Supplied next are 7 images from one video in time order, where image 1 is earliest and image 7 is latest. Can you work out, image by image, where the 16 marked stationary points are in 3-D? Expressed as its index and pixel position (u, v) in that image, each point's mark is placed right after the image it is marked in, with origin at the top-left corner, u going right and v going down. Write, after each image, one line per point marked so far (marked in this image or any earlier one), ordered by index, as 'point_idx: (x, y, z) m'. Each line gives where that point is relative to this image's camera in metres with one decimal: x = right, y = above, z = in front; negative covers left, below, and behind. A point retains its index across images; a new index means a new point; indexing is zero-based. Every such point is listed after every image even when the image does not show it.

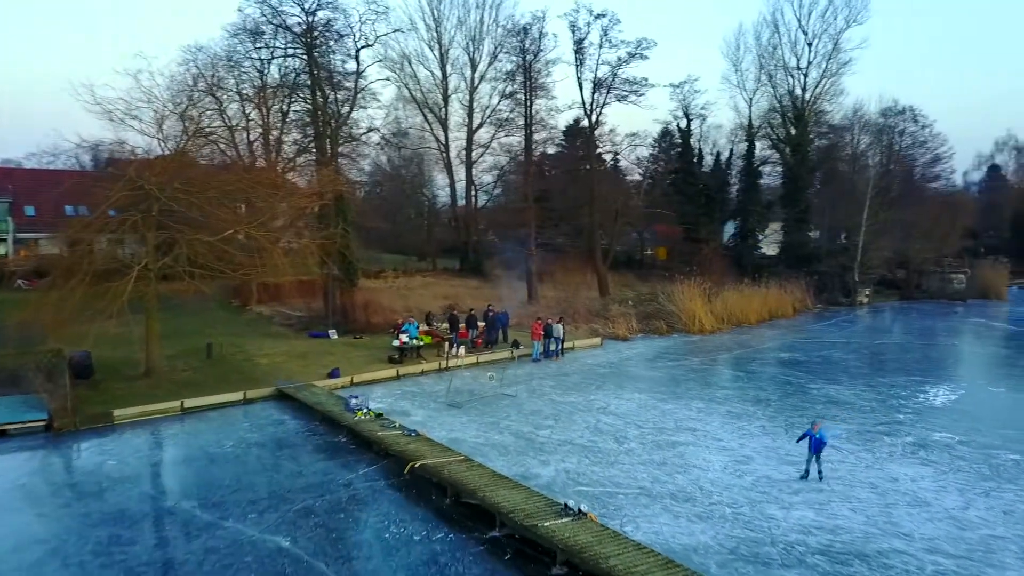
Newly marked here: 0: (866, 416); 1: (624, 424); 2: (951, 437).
0: (+6.3, -2.3, +14.4) m
1: (+1.9, -2.3, +13.6) m
2: (+7.1, -2.4, +12.9) m
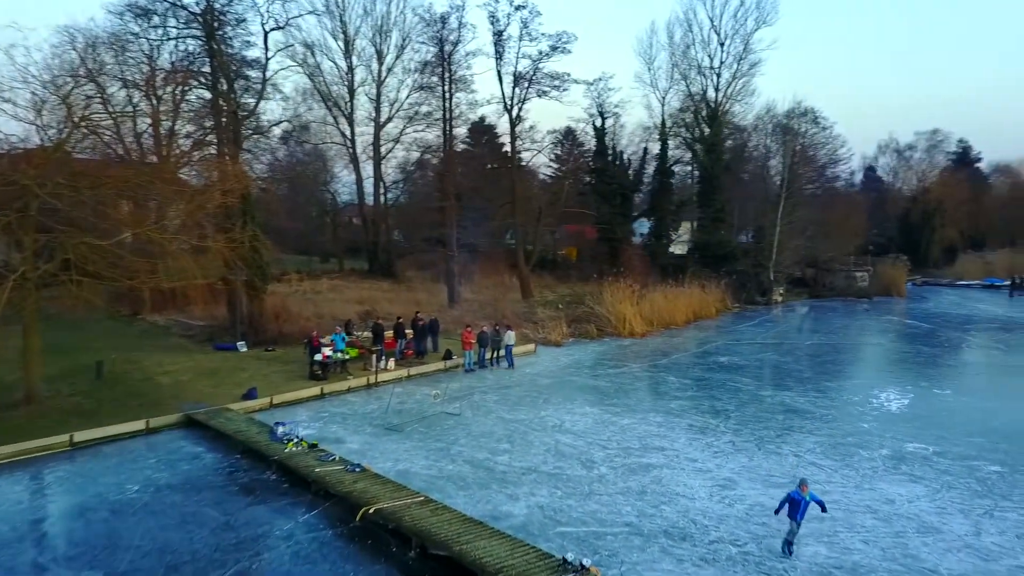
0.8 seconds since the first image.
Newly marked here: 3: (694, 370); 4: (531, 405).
0: (+5.5, -2.4, +13.8) m
1: (+1.2, -2.4, +12.4) m
2: (+6.4, -2.5, +12.4) m
3: (+4.4, -1.9, +19.3) m
4: (+0.4, -2.2, +15.0) m
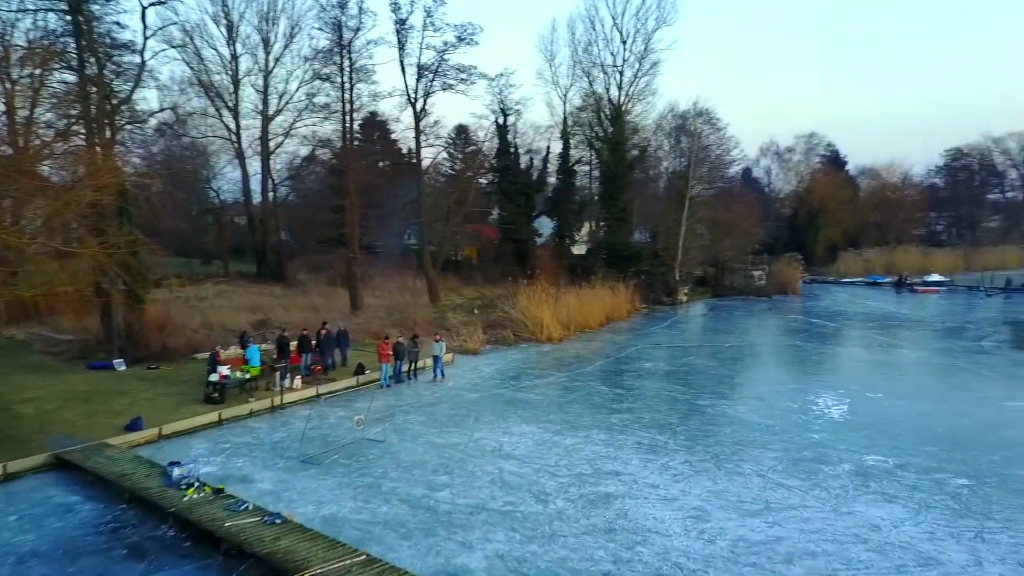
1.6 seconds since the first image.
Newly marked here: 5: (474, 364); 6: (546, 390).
0: (+4.4, -2.4, +13.1) m
1: (+0.3, -2.6, +11.1) m
2: (+5.5, -2.5, +11.8) m
3: (+2.5, -2.0, +18.4) m
4: (-0.9, -2.3, +13.6) m
5: (-0.9, -1.9, +19.4) m
6: (+0.7, -2.1, +16.7) m
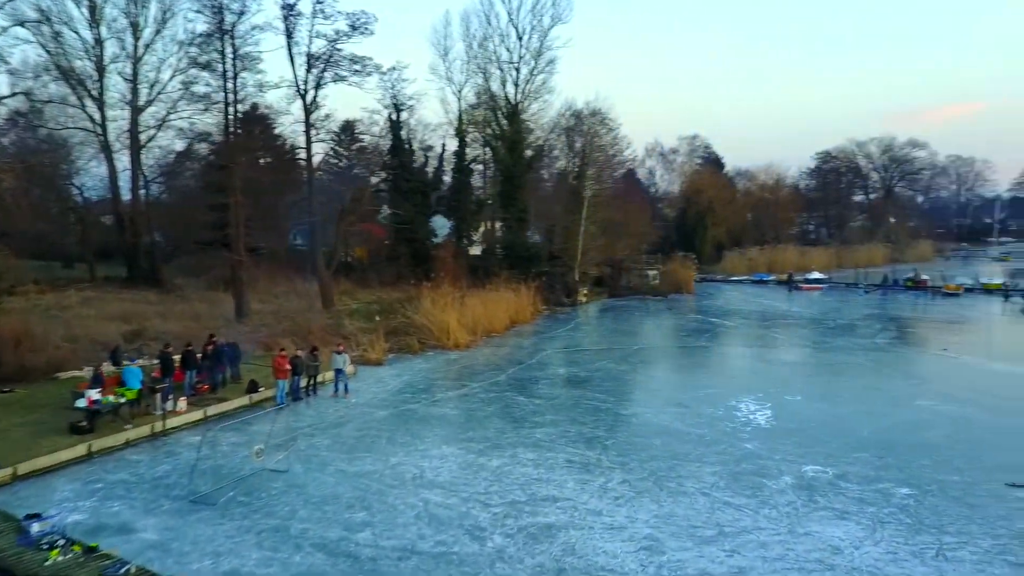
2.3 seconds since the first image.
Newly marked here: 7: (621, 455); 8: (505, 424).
0: (+3.2, -2.5, +12.5) m
1: (-0.6, -2.7, +10.0) m
2: (+4.4, -2.6, +11.4) m
3: (+0.6, -2.1, +17.5) m
4: (-2.1, -2.5, +12.3) m
5: (-3.0, -2.0, +18.0) m
6: (-1.0, -2.2, +15.5) m
7: (+1.6, -2.5, +12.2) m
8: (-0.1, -2.4, +13.9) m
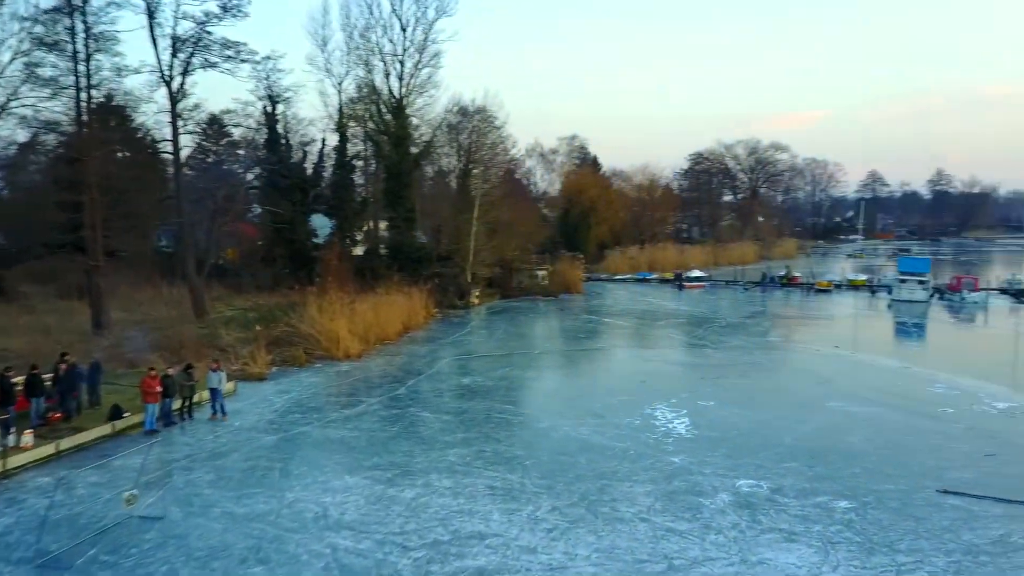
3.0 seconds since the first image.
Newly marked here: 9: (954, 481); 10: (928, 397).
0: (+1.9, -2.6, +11.7) m
1: (-1.4, -2.8, +8.6) m
2: (+3.3, -2.6, +10.8) m
3: (-1.4, -2.2, +16.3) m
4: (-3.3, -2.6, +10.7) m
5: (-5.0, -2.1, +16.2) m
6: (-2.7, -2.4, +14.1) m
7: (+0.5, -2.6, +11.1) m
8: (-1.6, -2.5, +12.6) m
9: (+6.0, -2.7, +11.0) m
10: (+8.5, -2.2, +16.4) m
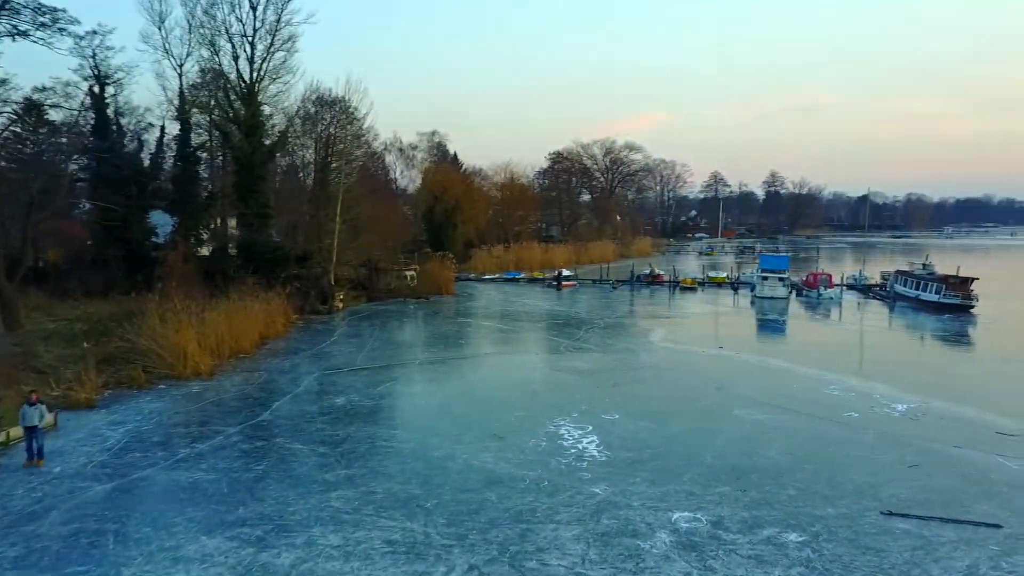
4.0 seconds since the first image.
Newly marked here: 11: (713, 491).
0: (+0.6, -2.7, +10.1) m
1: (-2.1, -2.9, +6.6) m
2: (+2.2, -2.7, +9.5) m
3: (-3.4, -2.4, +14.1) m
4: (-4.3, -2.8, +8.2) m
5: (-7.0, -2.3, +13.4) m
6: (-4.3, -2.5, +11.7) m
7: (-0.7, -2.7, +9.4) m
8: (-2.9, -2.6, +10.5) m
9: (+4.8, -2.7, +10.2) m
10: (+6.3, -2.2, +16.0) m
11: (+2.6, -2.7, +10.5) m
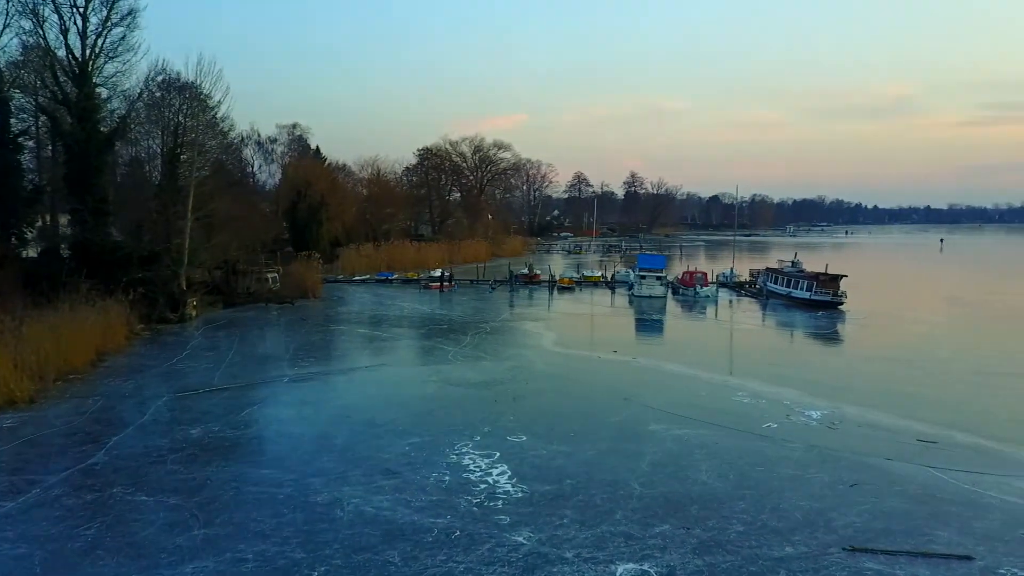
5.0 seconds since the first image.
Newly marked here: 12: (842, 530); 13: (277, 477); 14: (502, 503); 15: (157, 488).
0: (-0.3, -2.8, +8.4) m
1: (-2.4, -3.1, +4.4) m
2: (+1.3, -2.8, +8.0) m
3: (-5.0, -2.5, +11.5) m
4: (-4.8, -2.9, +5.7) m
5: (-8.4, -2.5, +10.3) m
6: (-5.4, -2.7, +9.1) m
7: (-1.5, -2.9, +7.4) m
8: (-3.9, -2.8, +8.1) m
9: (+3.8, -2.8, +9.1) m
10: (+4.3, -2.3, +15.1) m
11: (+1.6, -2.7, +9.0) m
12: (+3.8, -2.7, +9.2) m
13: (-3.2, -2.6, +10.9) m
14: (-0.1, -2.7, +9.9) m
15: (-4.6, -2.6, +10.4) m
